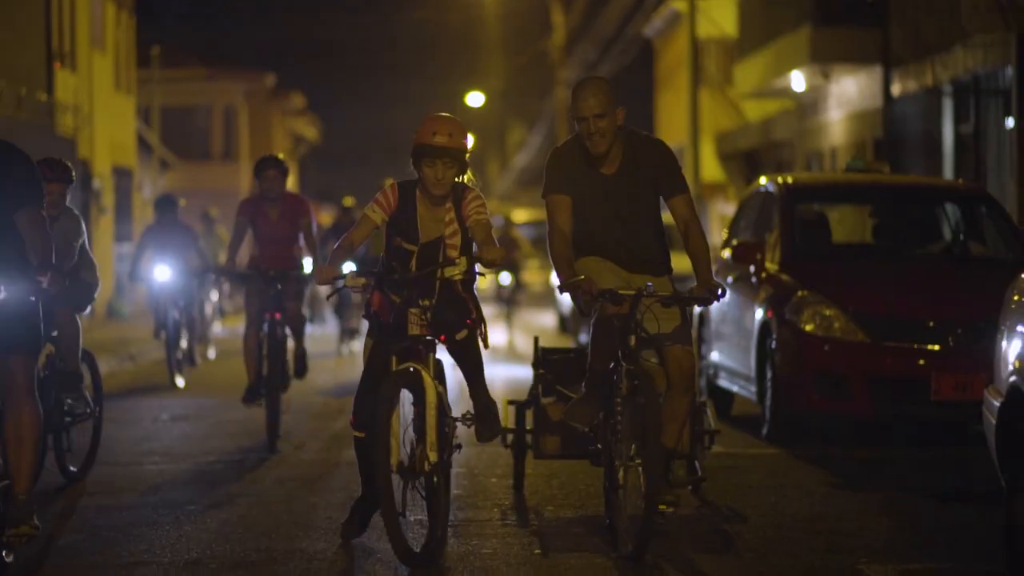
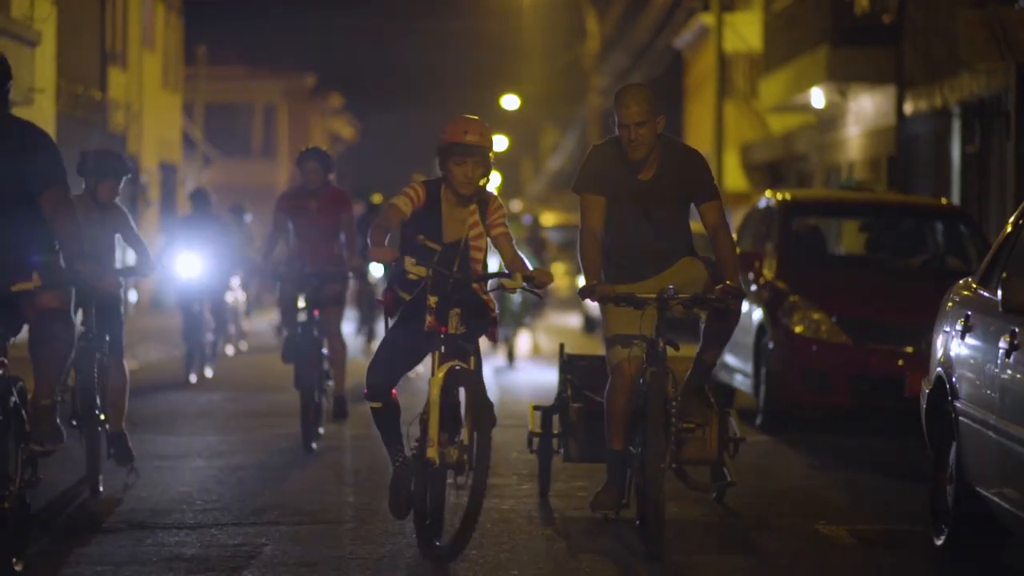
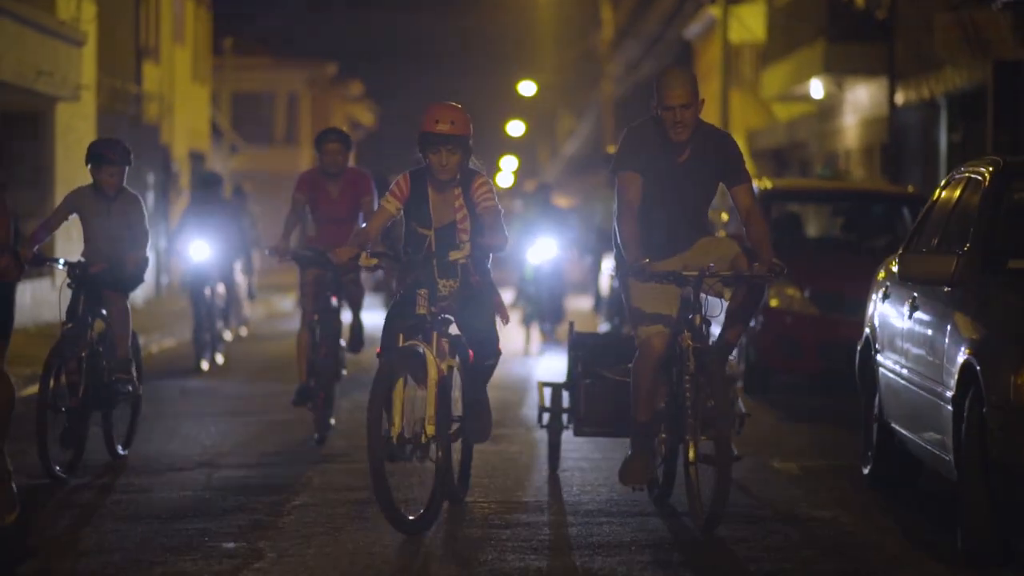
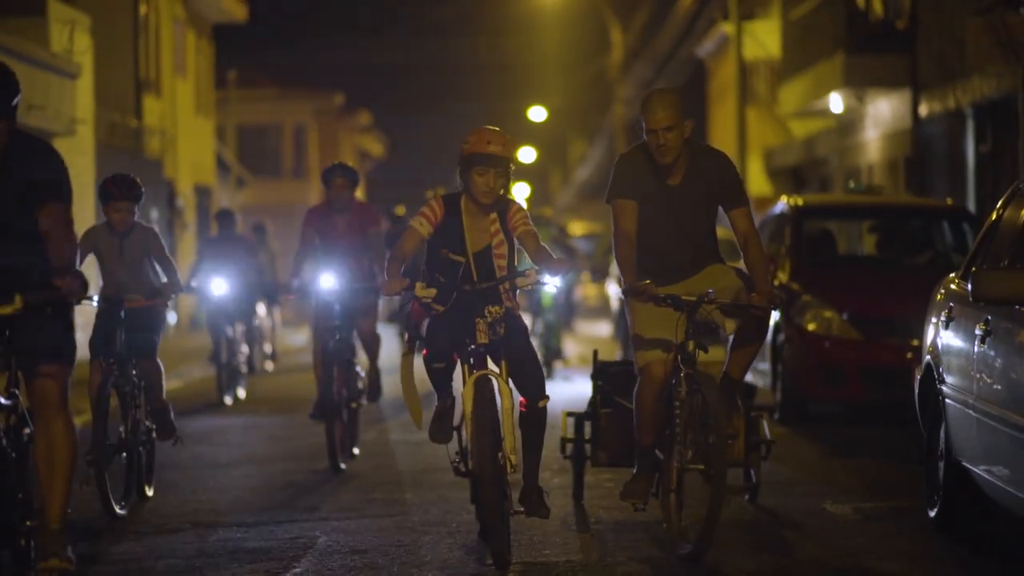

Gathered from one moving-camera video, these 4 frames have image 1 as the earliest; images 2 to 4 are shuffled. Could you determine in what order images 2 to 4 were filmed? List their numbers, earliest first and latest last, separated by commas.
2, 4, 3
